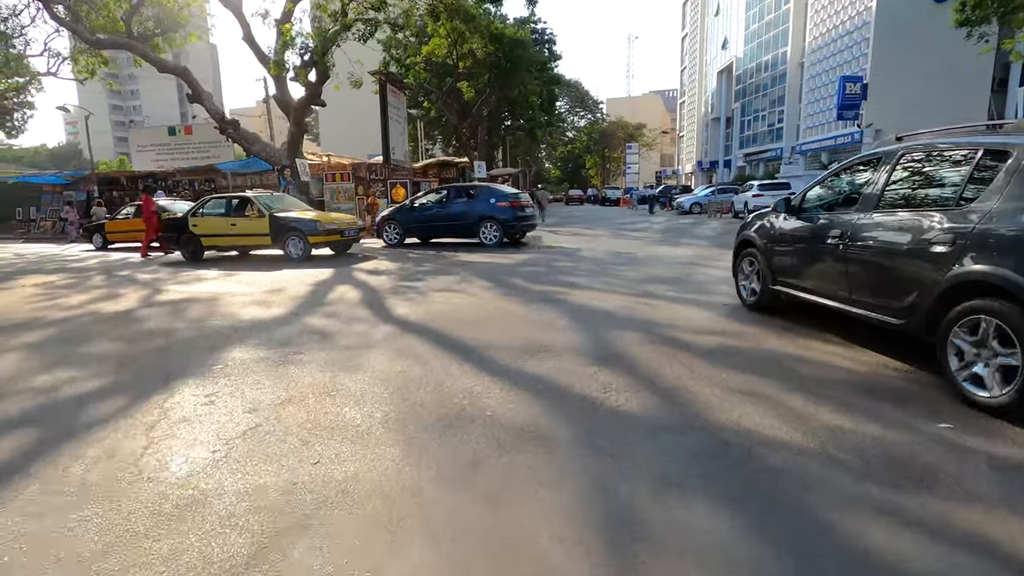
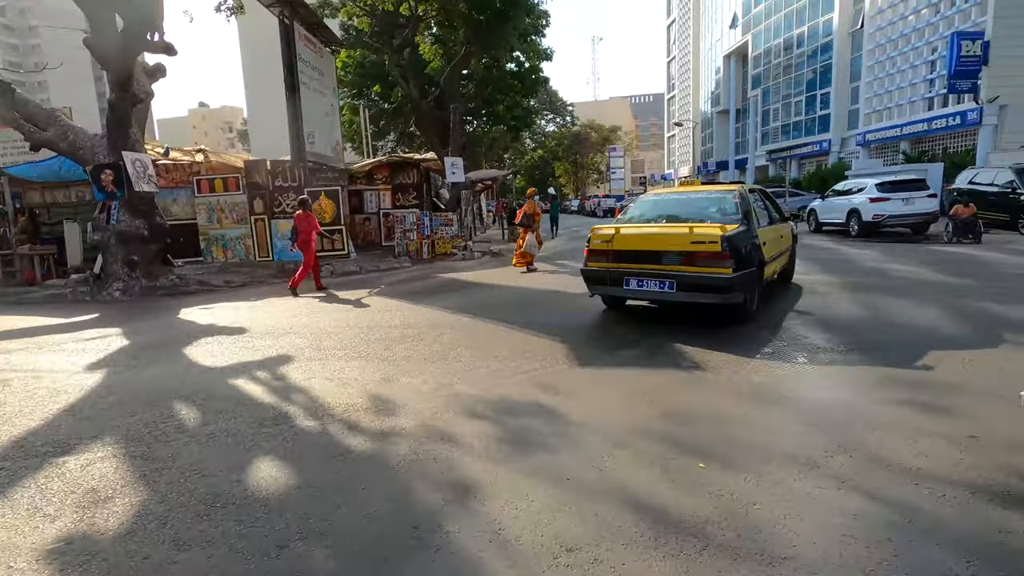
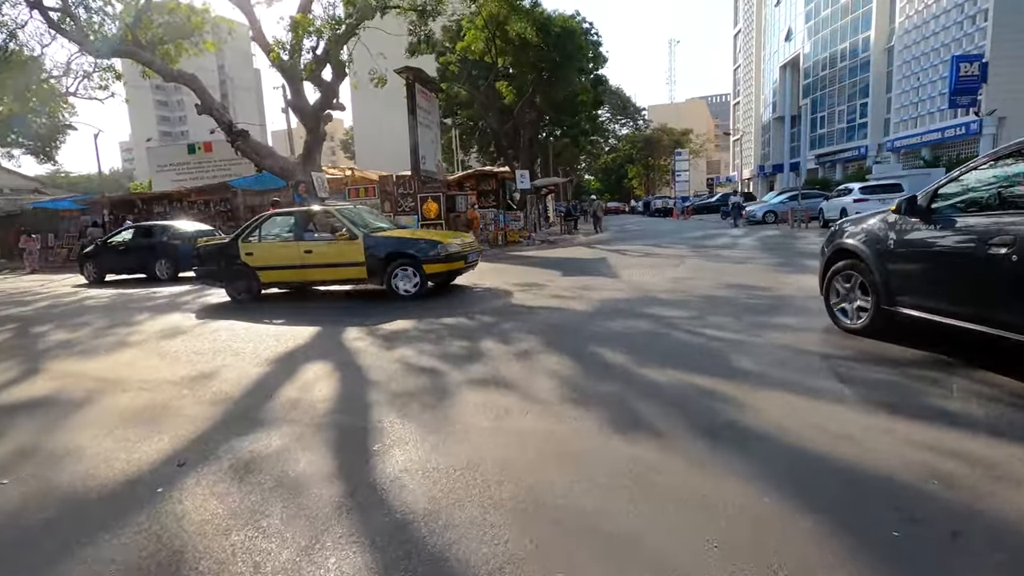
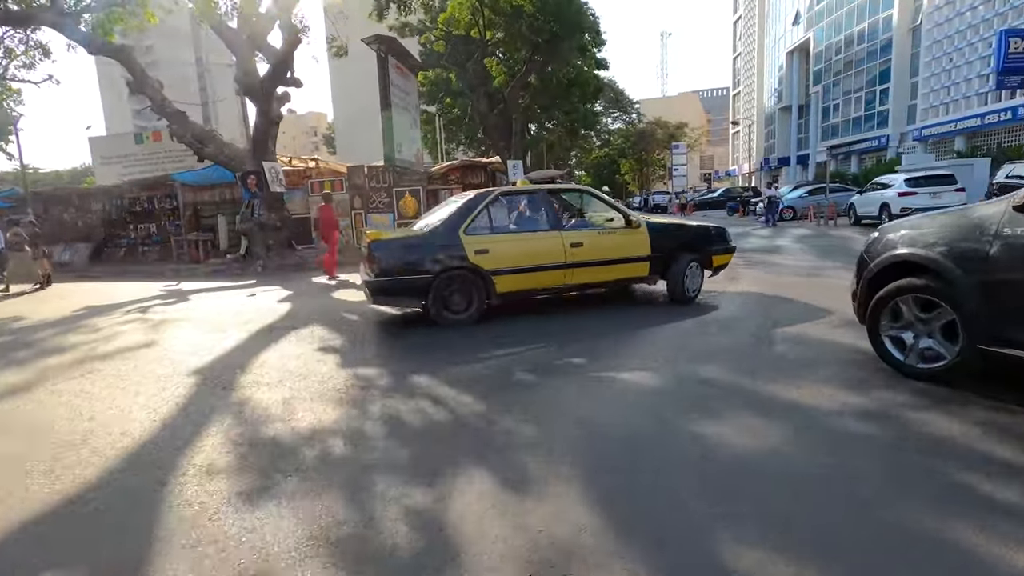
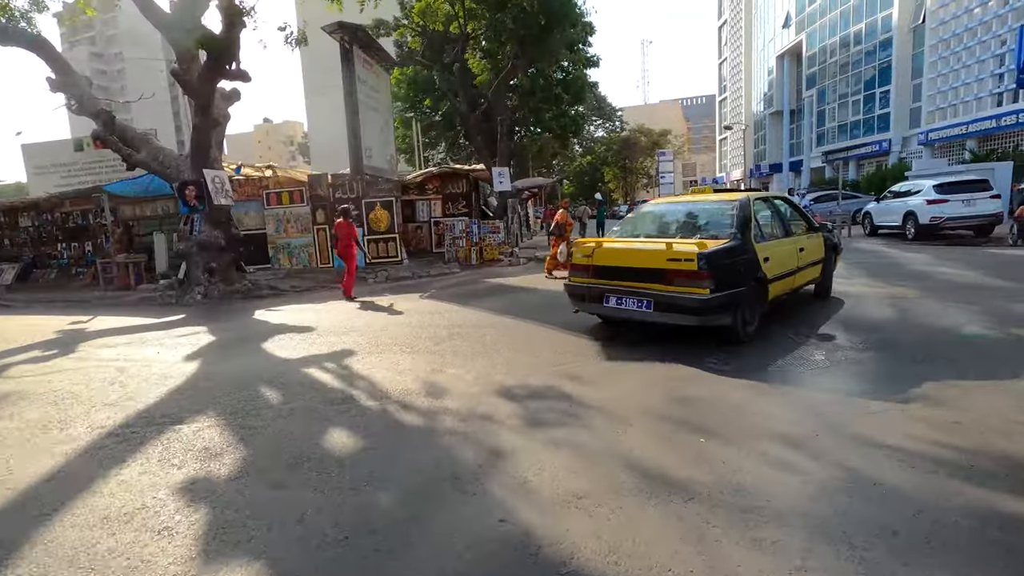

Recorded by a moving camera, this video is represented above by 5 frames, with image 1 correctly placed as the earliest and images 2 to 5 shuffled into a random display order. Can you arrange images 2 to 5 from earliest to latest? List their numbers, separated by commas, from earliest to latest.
3, 4, 5, 2
